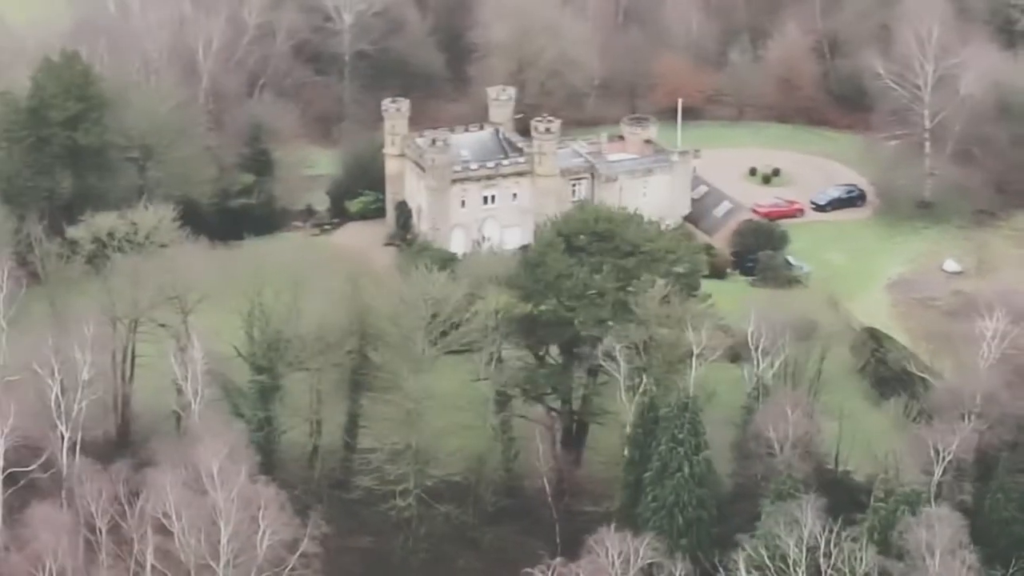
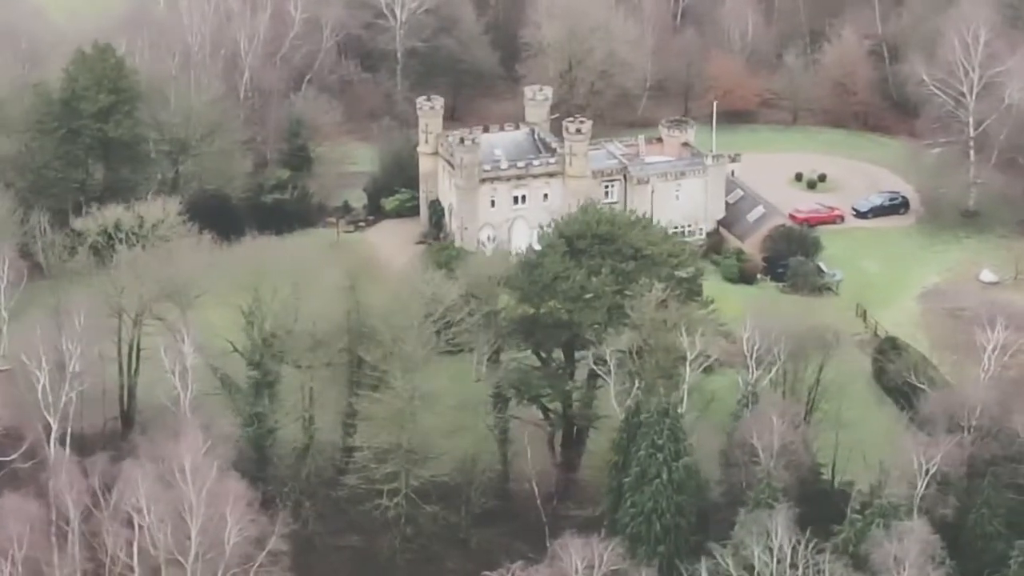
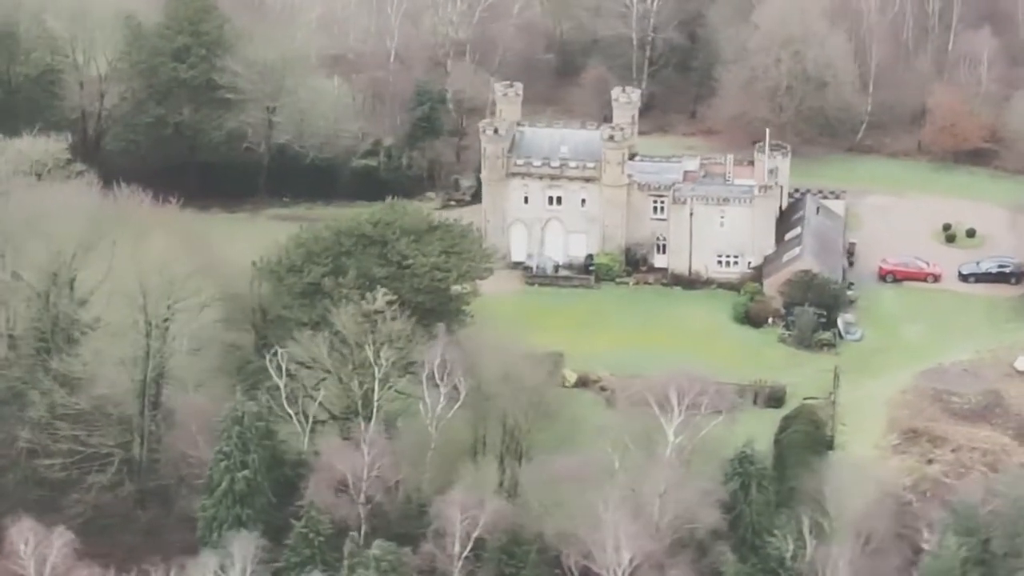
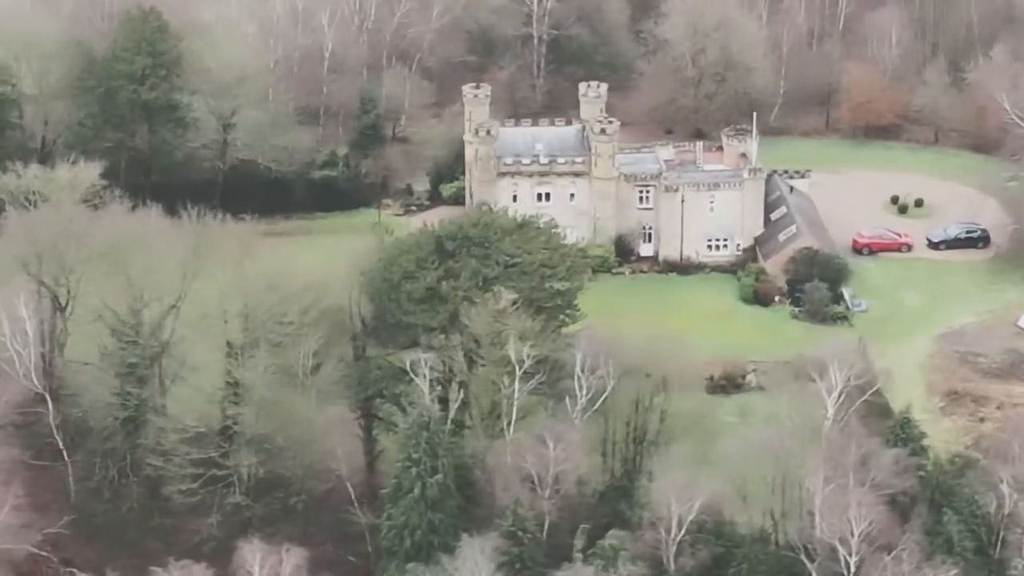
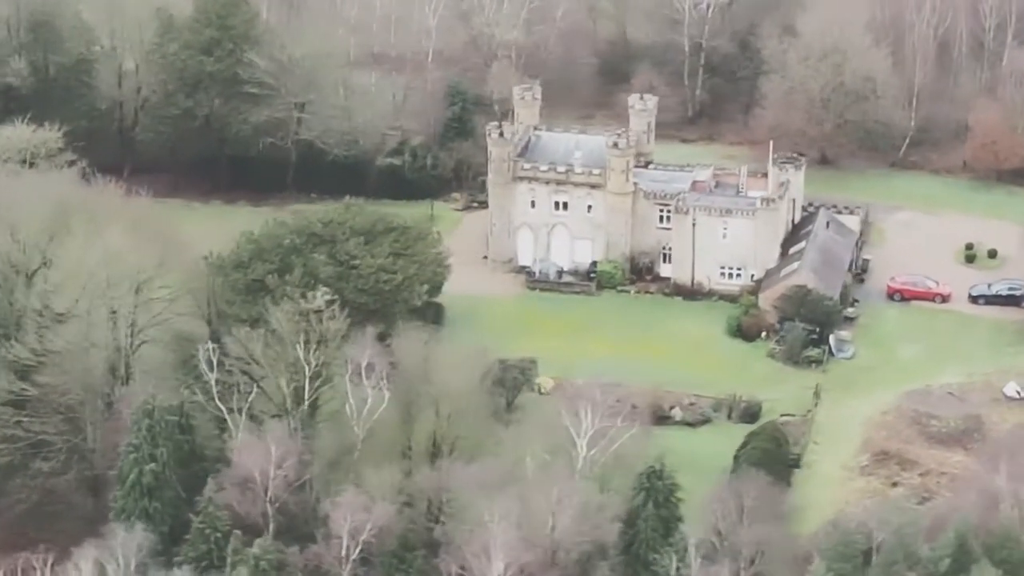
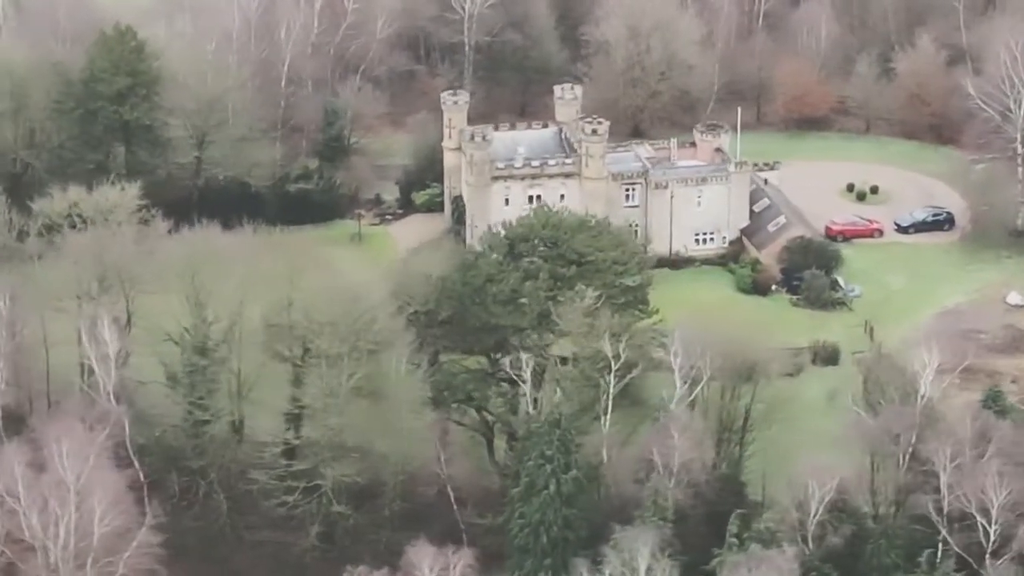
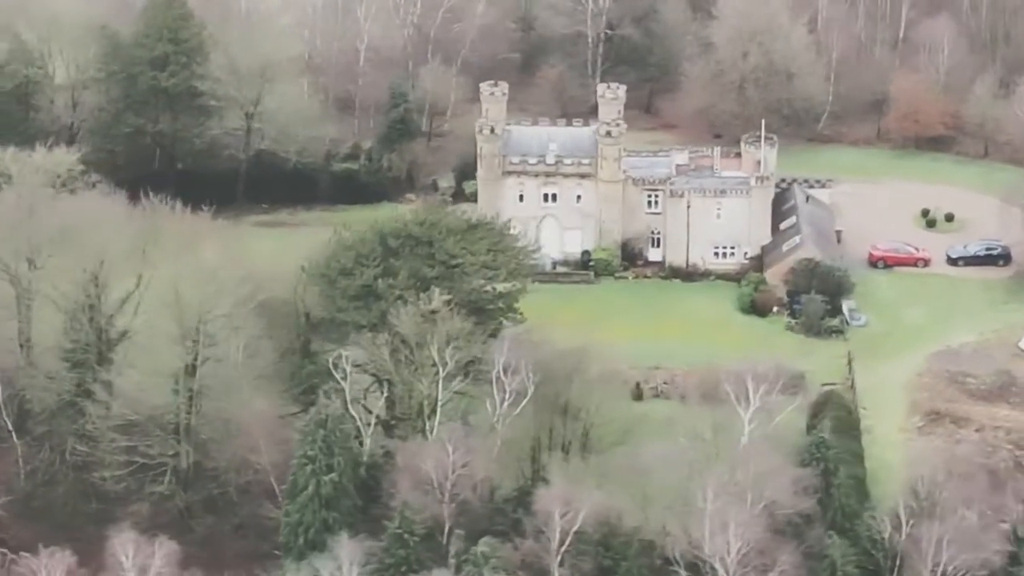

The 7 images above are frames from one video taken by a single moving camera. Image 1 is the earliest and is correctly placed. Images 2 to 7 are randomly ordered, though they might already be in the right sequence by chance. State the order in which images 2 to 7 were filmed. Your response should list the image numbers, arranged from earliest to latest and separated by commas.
2, 6, 4, 7, 3, 5
